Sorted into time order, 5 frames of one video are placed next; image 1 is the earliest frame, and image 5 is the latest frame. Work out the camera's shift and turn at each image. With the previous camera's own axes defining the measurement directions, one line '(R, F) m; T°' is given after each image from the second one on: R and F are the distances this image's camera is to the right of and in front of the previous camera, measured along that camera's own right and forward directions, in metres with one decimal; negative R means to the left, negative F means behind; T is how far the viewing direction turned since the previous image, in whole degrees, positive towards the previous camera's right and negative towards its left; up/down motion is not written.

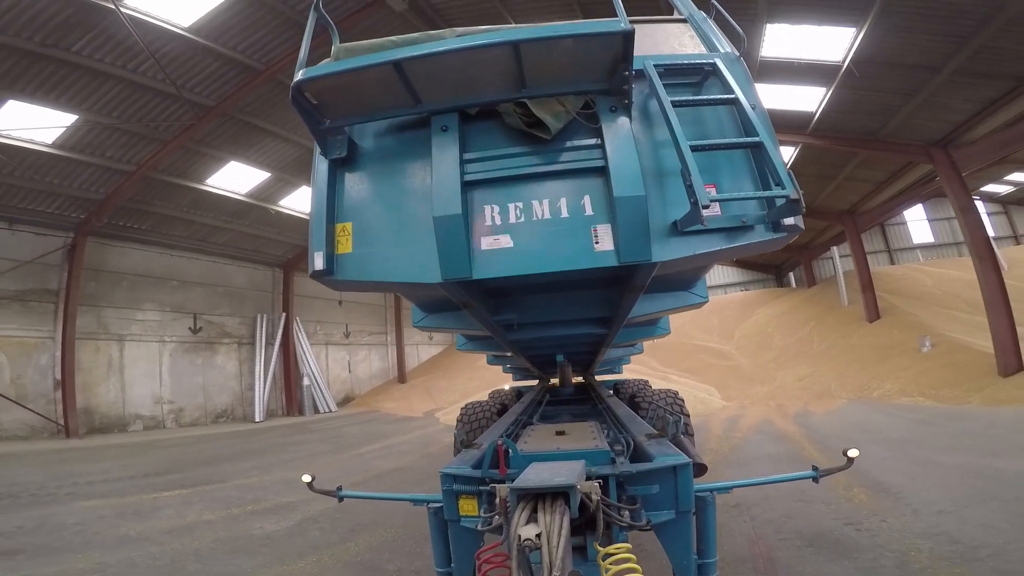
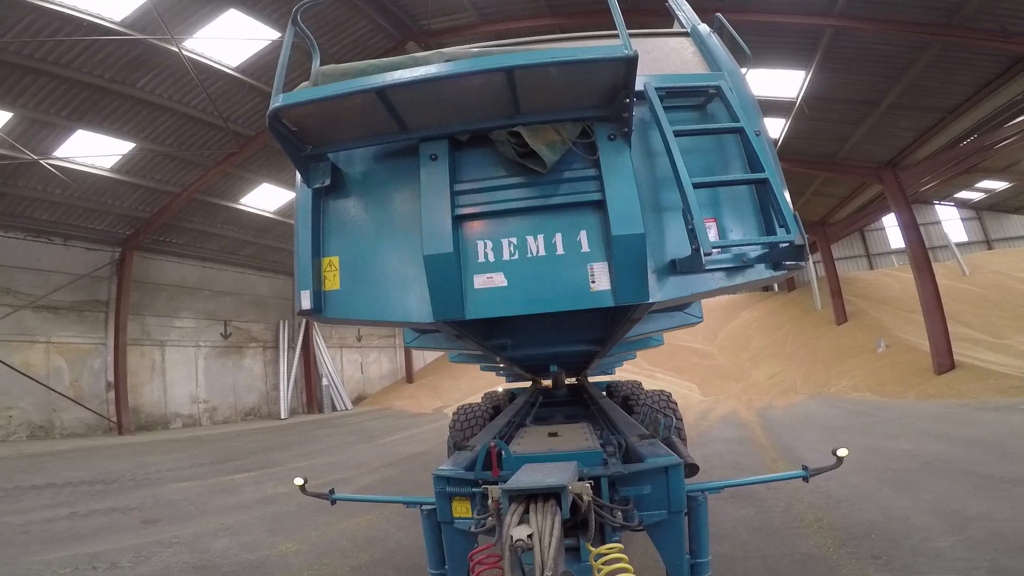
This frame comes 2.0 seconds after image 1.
(-0.1, -1.2) m; 0°
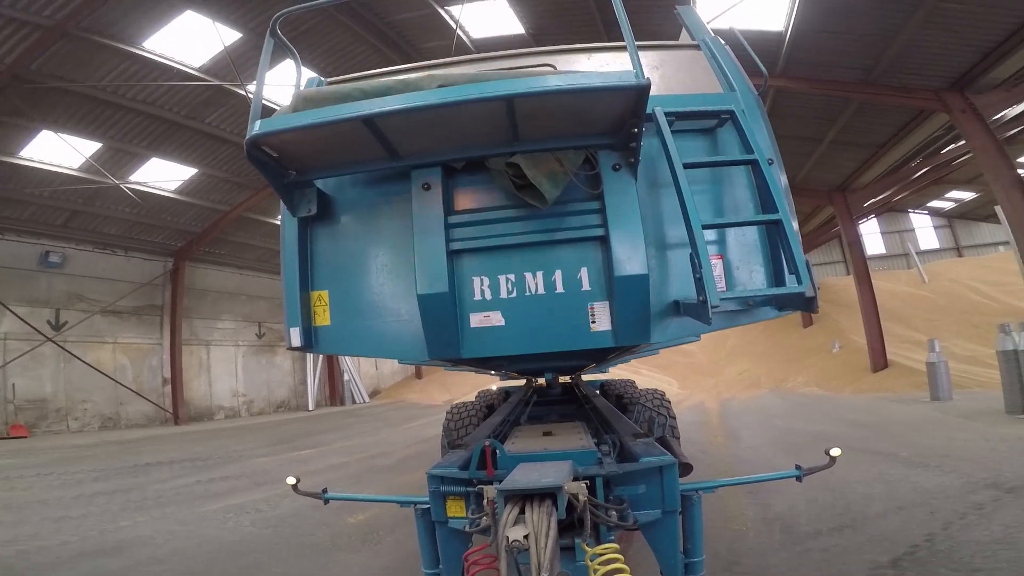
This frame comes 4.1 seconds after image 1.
(-0.1, -1.7) m; 0°
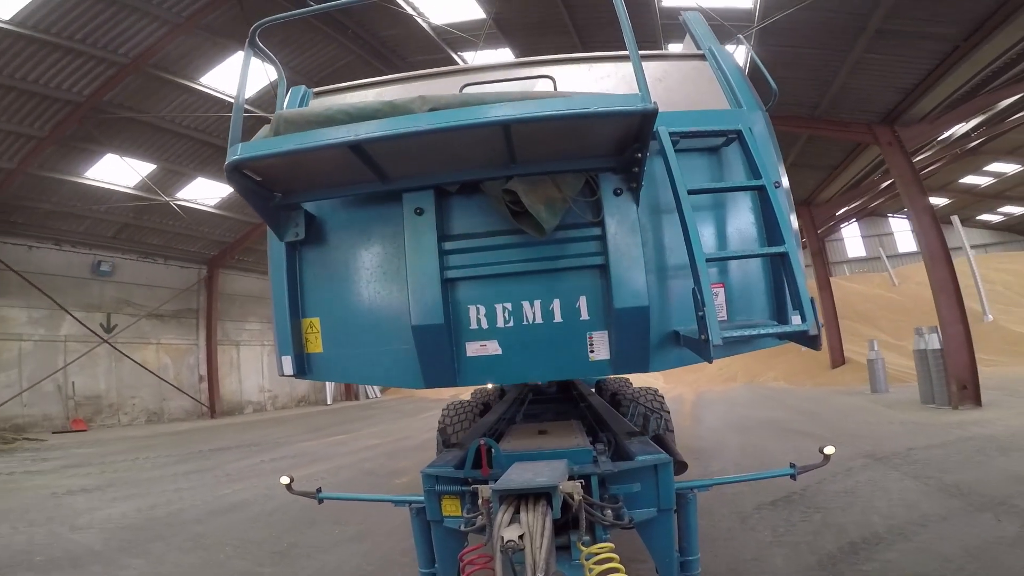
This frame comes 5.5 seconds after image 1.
(-0.1, -1.4) m; 0°
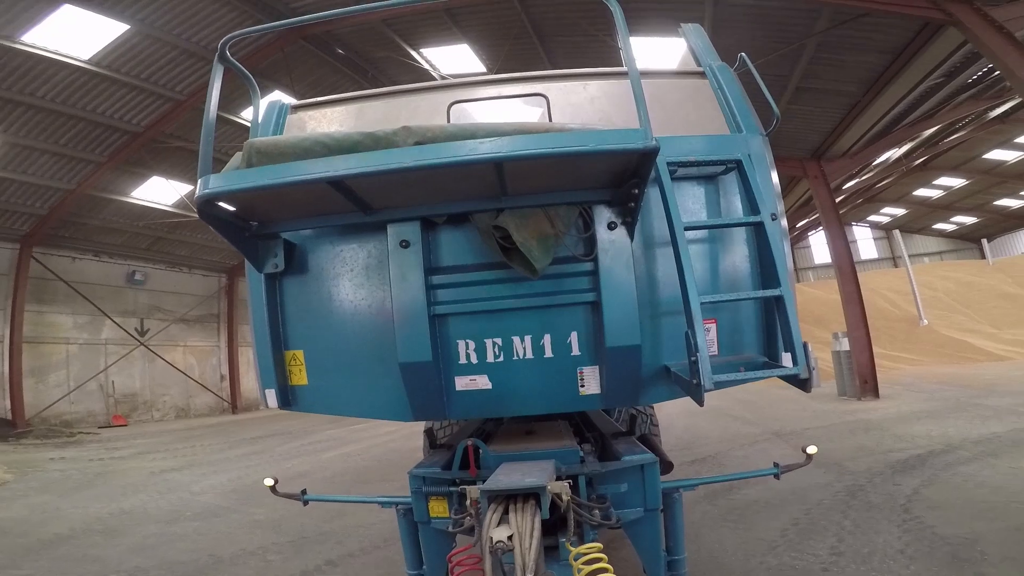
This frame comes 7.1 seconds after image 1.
(-0.1, -1.7) m; +1°
